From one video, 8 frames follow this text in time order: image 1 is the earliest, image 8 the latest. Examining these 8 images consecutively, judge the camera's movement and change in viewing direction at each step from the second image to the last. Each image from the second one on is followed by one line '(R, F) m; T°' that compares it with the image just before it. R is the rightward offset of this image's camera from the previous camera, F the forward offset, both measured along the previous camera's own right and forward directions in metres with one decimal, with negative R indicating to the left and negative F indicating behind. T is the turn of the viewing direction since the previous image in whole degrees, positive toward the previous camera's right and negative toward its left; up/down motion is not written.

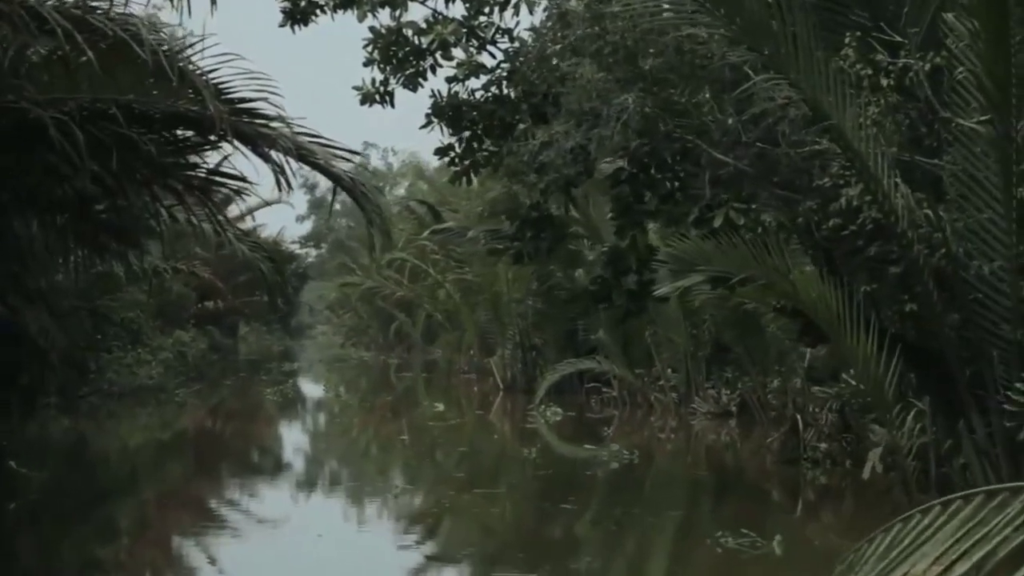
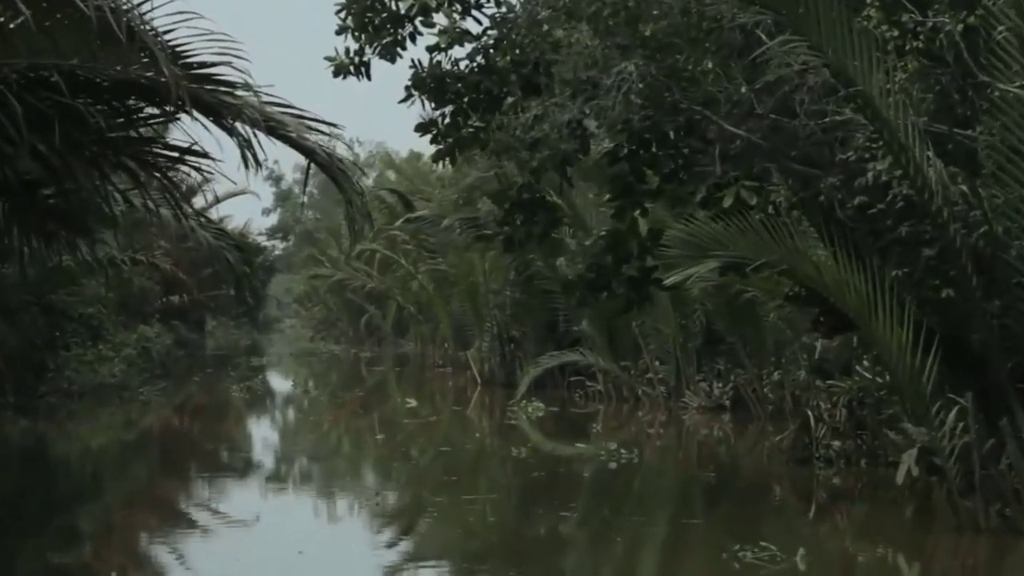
(-0.1, +0.5) m; +2°
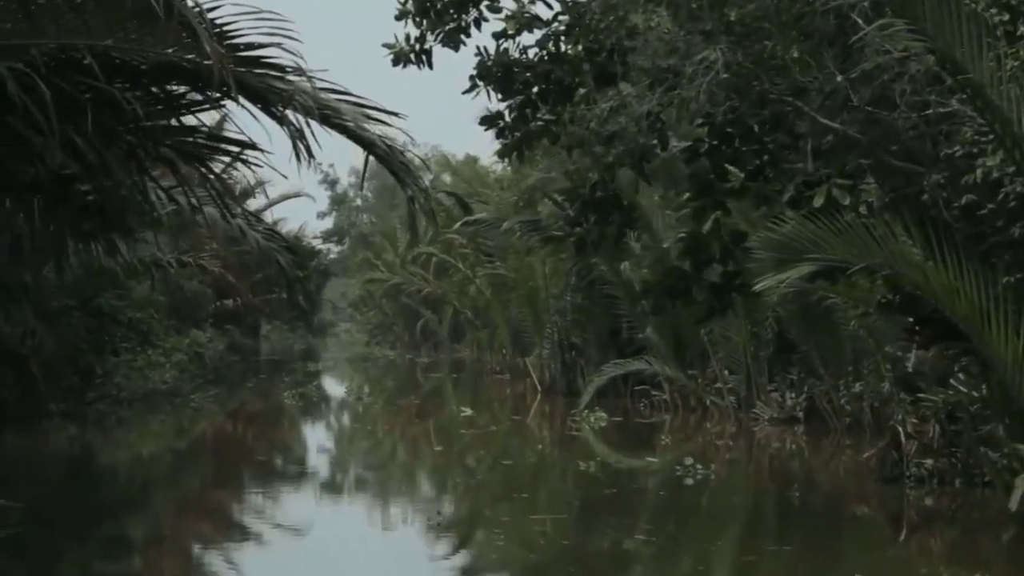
(-0.1, +0.4) m; -3°
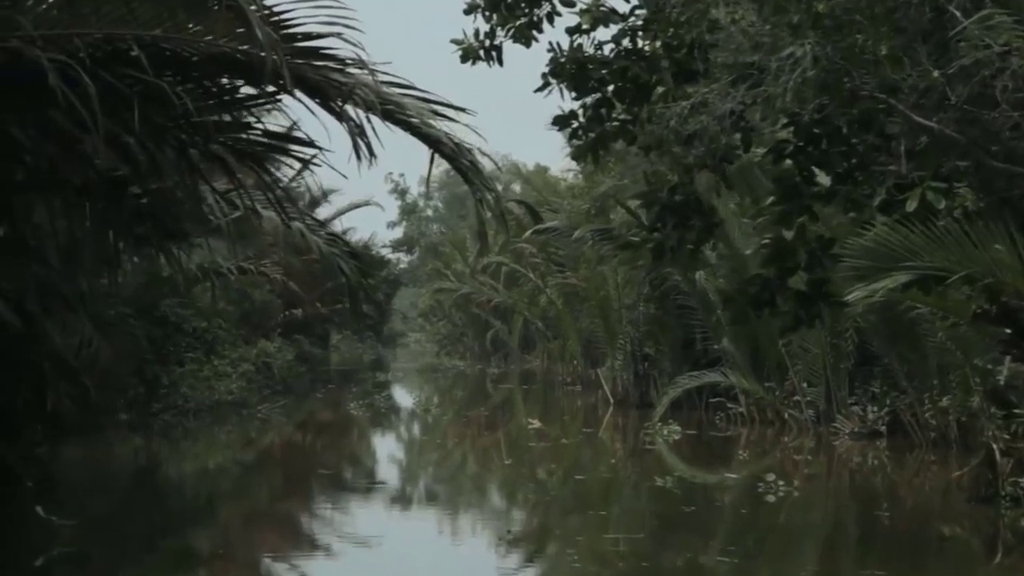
(0.0, +0.2) m; -3°
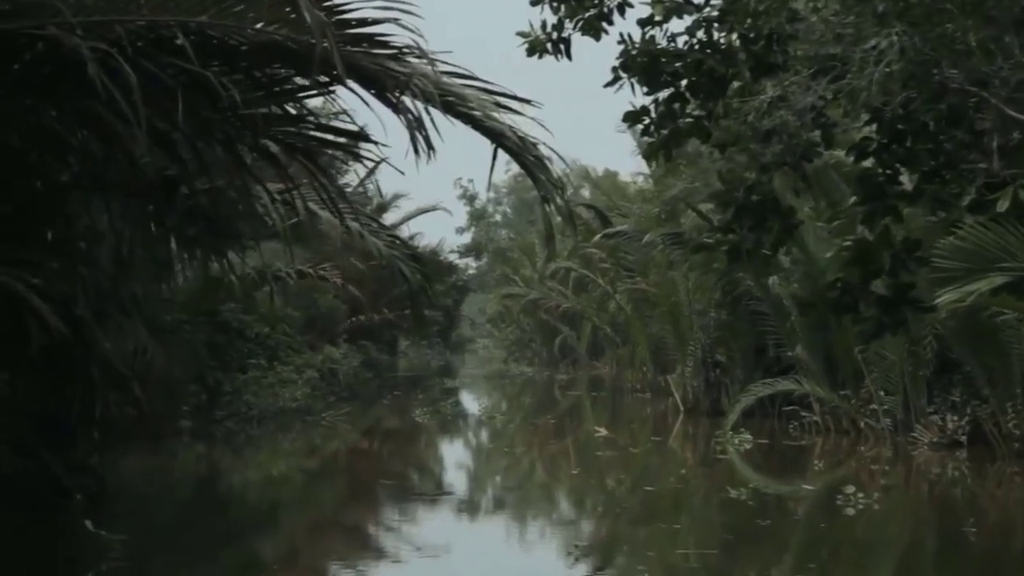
(0.0, +0.2) m; -3°
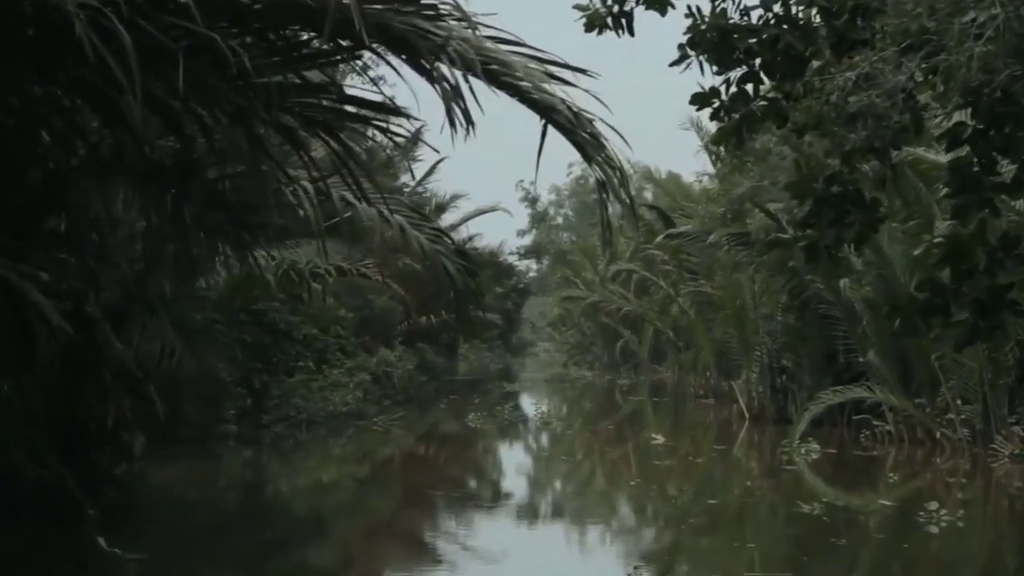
(0.0, +0.3) m; -3°
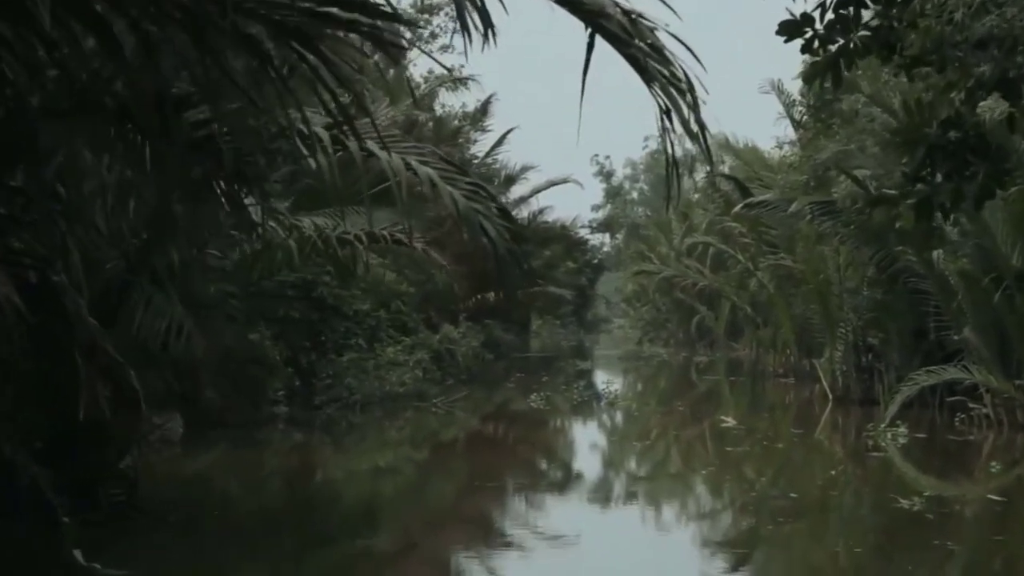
(+0.1, +0.5) m; -4°
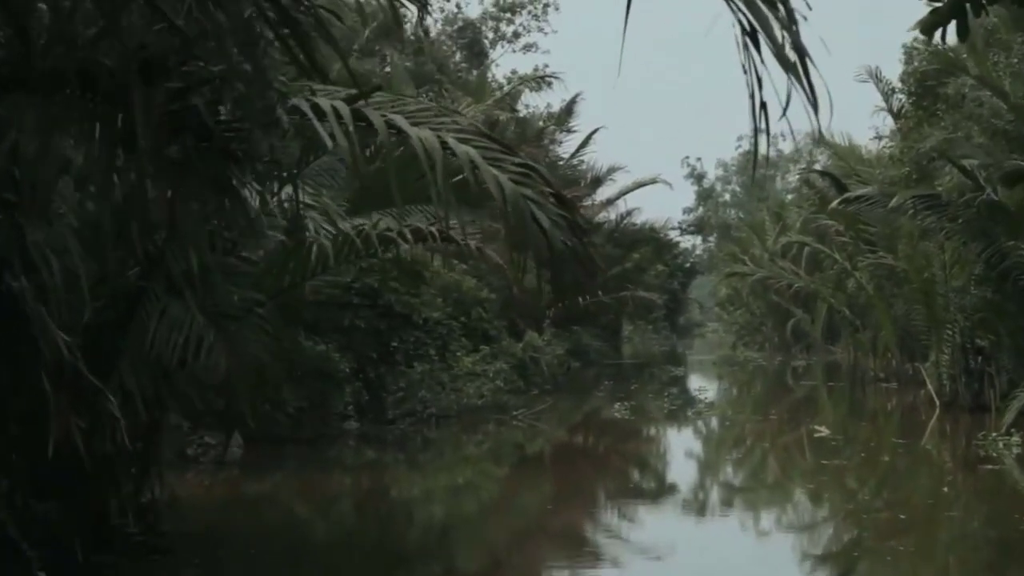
(+0.1, +0.4) m; -5°
